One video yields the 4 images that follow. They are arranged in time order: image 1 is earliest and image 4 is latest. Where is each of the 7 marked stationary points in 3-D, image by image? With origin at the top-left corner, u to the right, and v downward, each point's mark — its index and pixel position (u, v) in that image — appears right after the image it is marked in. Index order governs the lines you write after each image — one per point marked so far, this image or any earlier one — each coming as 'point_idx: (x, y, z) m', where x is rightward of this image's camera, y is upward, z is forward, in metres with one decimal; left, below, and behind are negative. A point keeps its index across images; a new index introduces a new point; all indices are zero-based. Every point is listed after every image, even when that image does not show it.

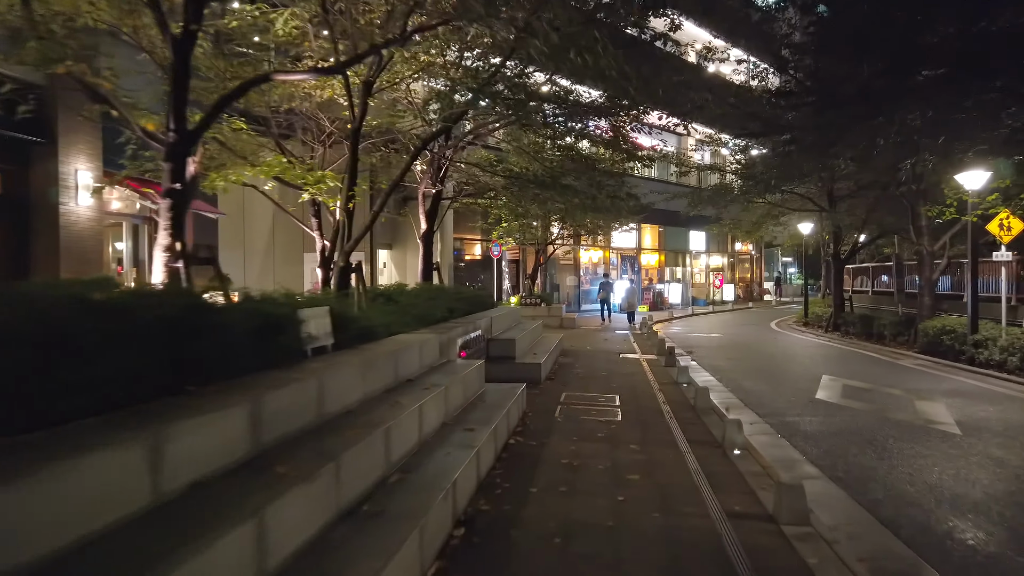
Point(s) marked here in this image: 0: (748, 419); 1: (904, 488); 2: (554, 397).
0: (+2.7, -1.5, +8.8) m
1: (+3.0, -1.5, +6.0) m
2: (+0.5, -1.3, +9.5) m
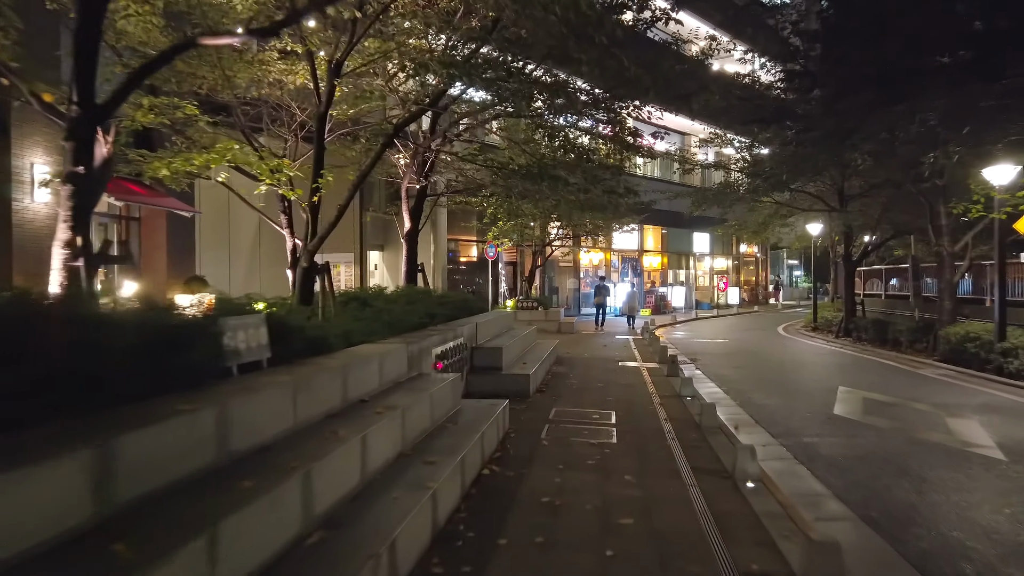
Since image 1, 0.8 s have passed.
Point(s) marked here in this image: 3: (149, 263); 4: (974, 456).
0: (+2.5, -1.5, +7.8) m
1: (+2.8, -1.6, +5.0) m
2: (+0.3, -1.4, +8.5) m
3: (-7.6, +0.5, +16.2) m
4: (+4.2, -1.5, +7.1) m
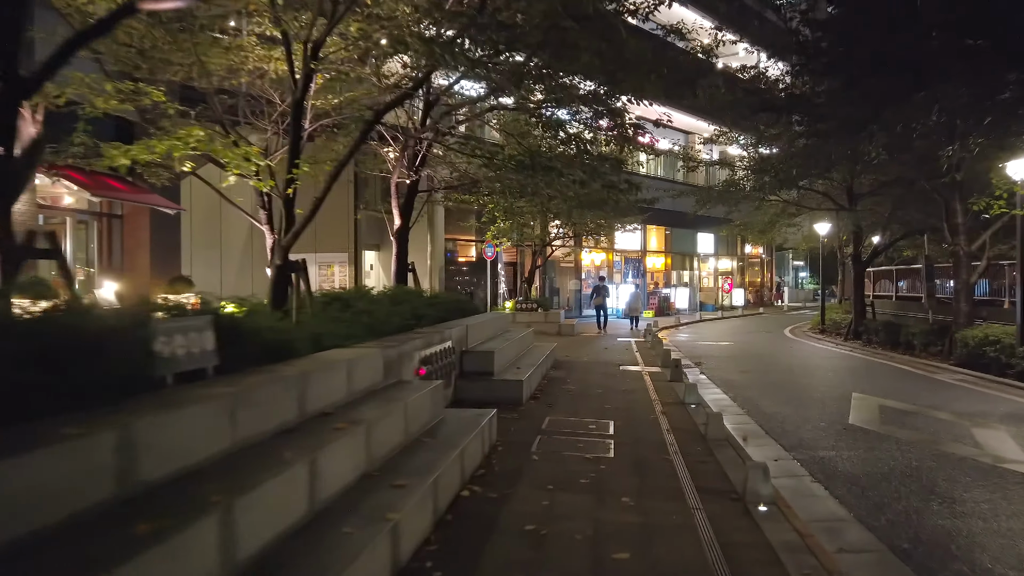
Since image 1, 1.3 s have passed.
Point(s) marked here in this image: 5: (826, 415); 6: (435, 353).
0: (+2.4, -1.5, +7.1) m
1: (+2.7, -1.6, +4.4) m
2: (+0.2, -1.4, +7.8) m
3: (-7.6, +0.5, +15.6) m
4: (+4.1, -1.5, +6.4) m
5: (+3.7, -1.5, +9.2) m
6: (-0.8, -0.7, +8.0) m
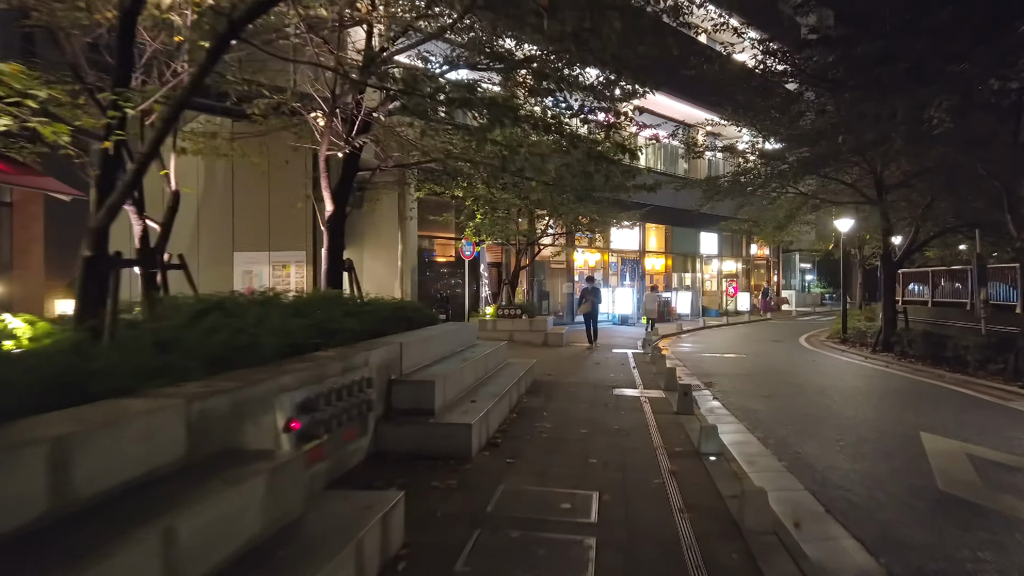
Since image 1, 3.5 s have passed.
0: (+1.9, -1.6, +4.4) m
1: (+2.3, -1.6, +1.7) m
2: (-0.2, -1.4, +5.1) m
3: (-8.1, +0.5, +12.9) m
4: (+3.7, -1.6, +3.7) m
5: (+3.3, -1.6, +6.6) m
6: (-1.2, -0.7, +5.3) m
